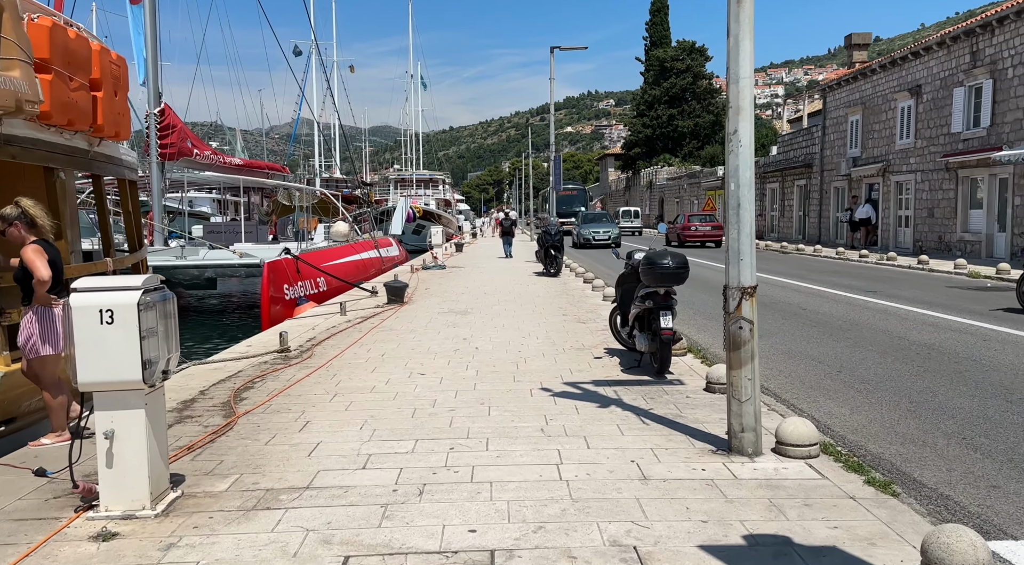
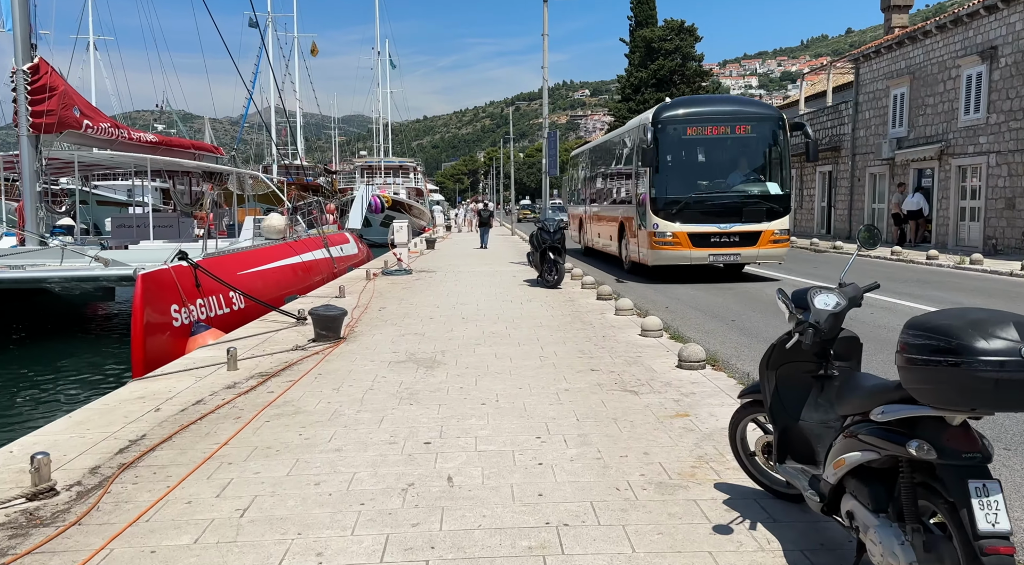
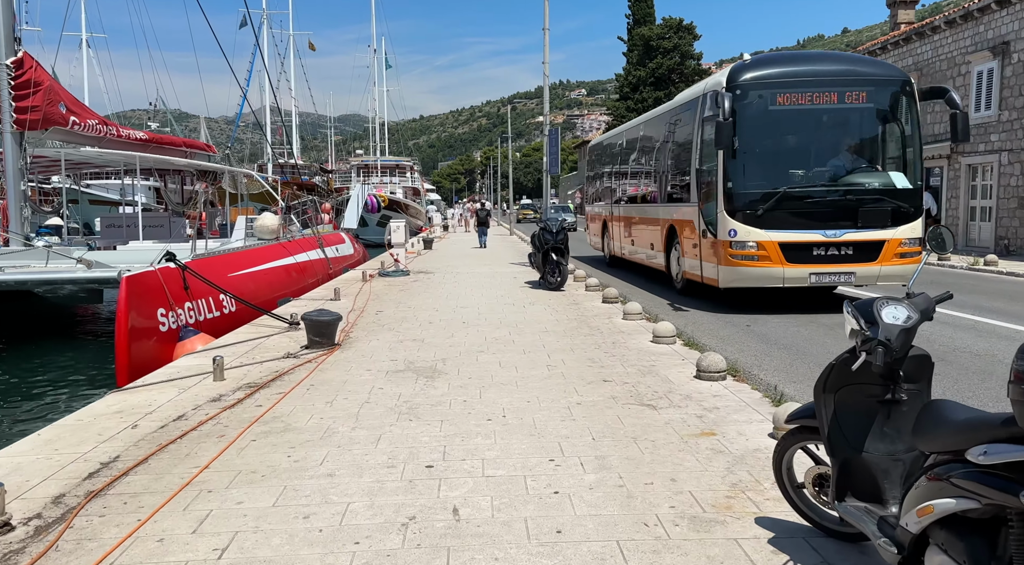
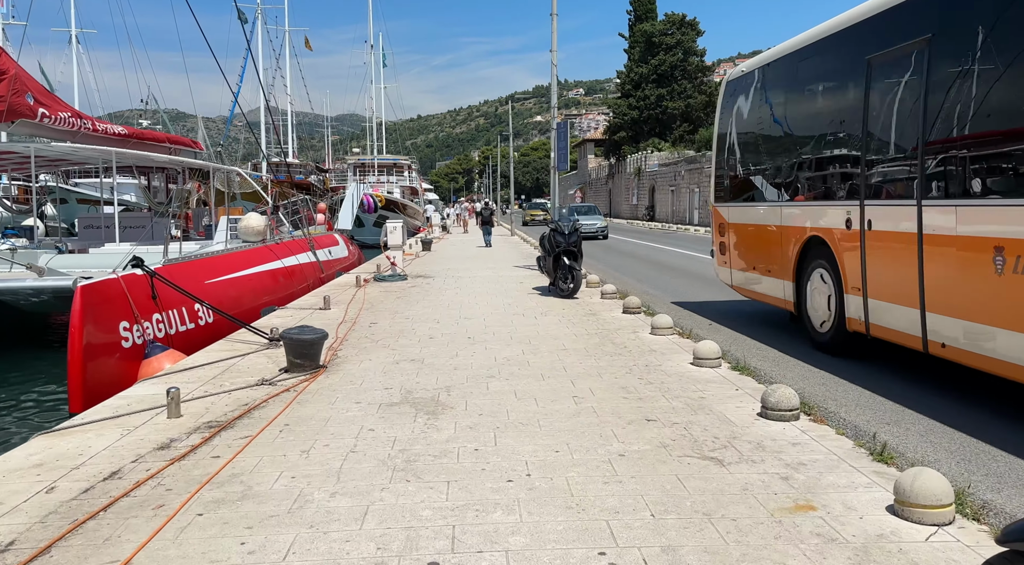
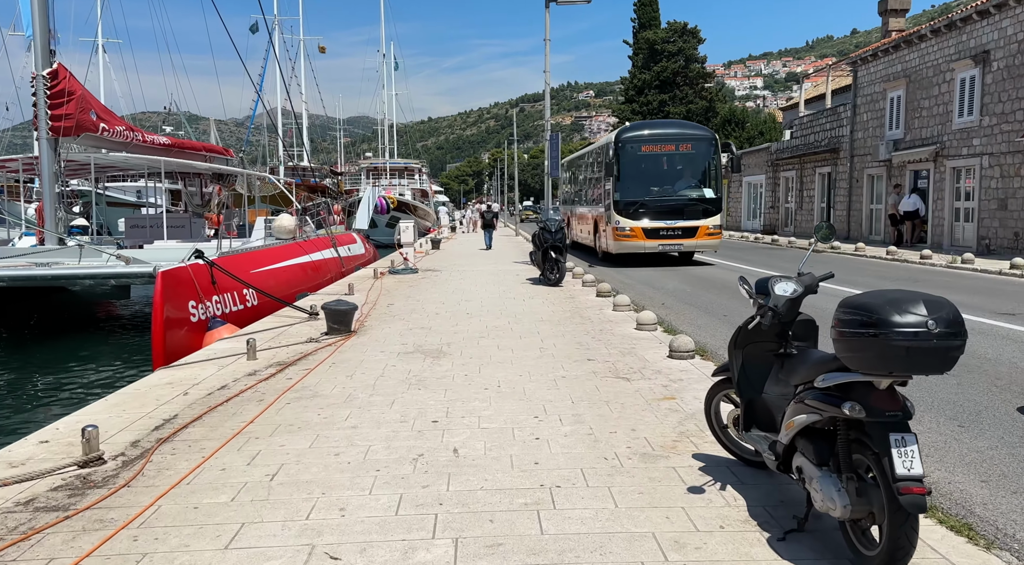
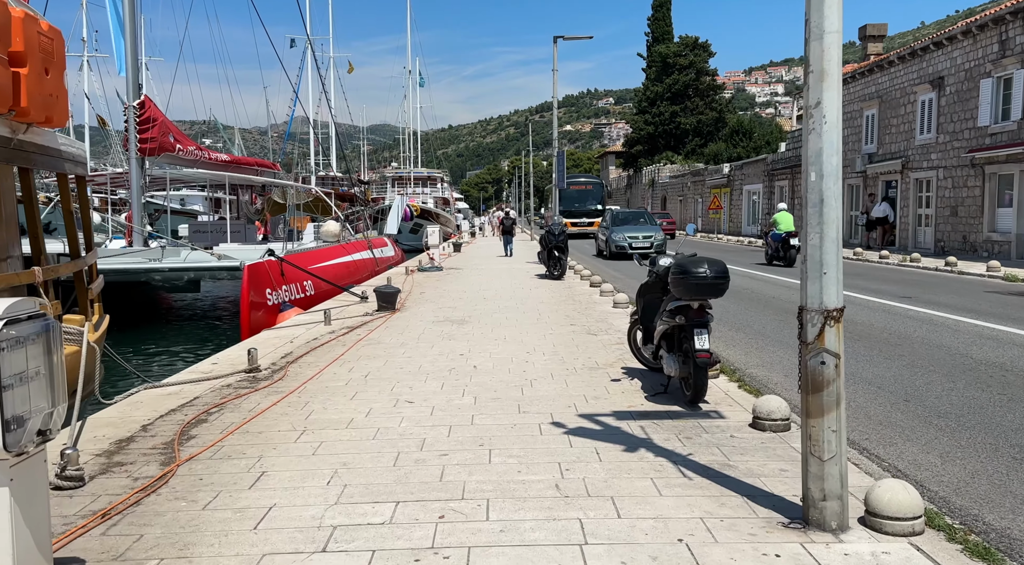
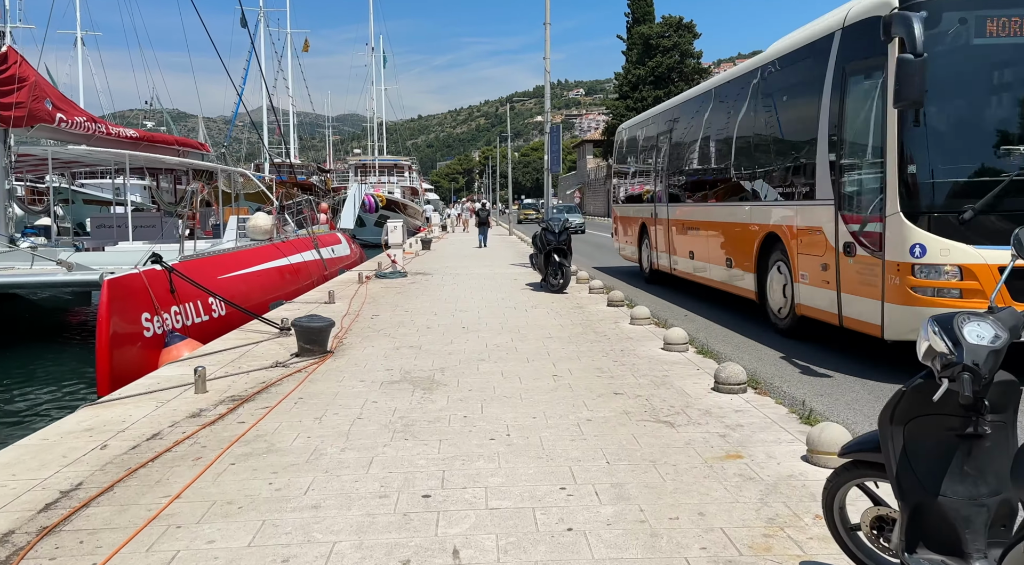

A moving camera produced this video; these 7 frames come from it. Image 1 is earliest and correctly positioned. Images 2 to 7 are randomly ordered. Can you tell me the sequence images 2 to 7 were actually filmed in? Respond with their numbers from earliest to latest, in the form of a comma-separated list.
6, 5, 2, 3, 7, 4
